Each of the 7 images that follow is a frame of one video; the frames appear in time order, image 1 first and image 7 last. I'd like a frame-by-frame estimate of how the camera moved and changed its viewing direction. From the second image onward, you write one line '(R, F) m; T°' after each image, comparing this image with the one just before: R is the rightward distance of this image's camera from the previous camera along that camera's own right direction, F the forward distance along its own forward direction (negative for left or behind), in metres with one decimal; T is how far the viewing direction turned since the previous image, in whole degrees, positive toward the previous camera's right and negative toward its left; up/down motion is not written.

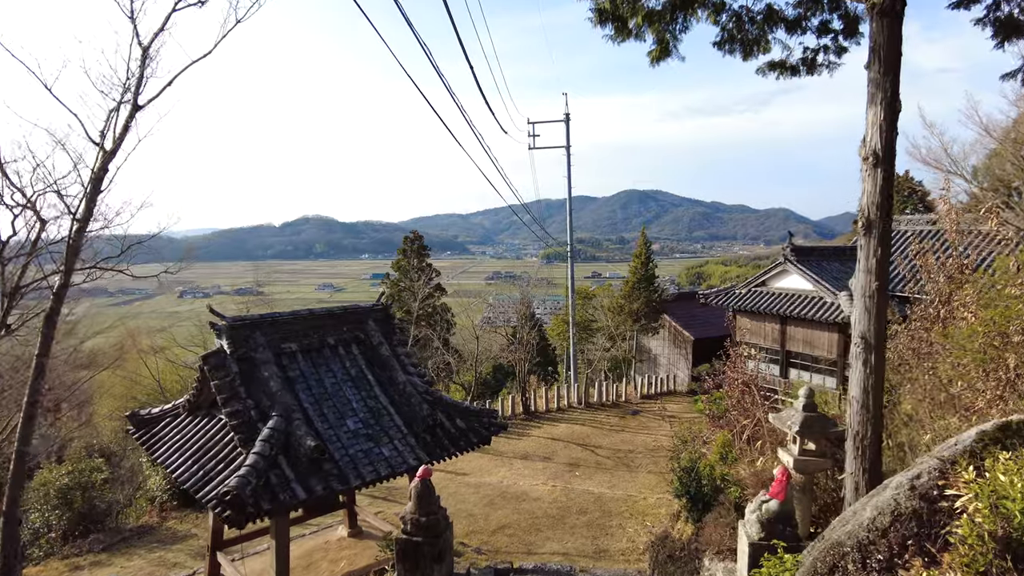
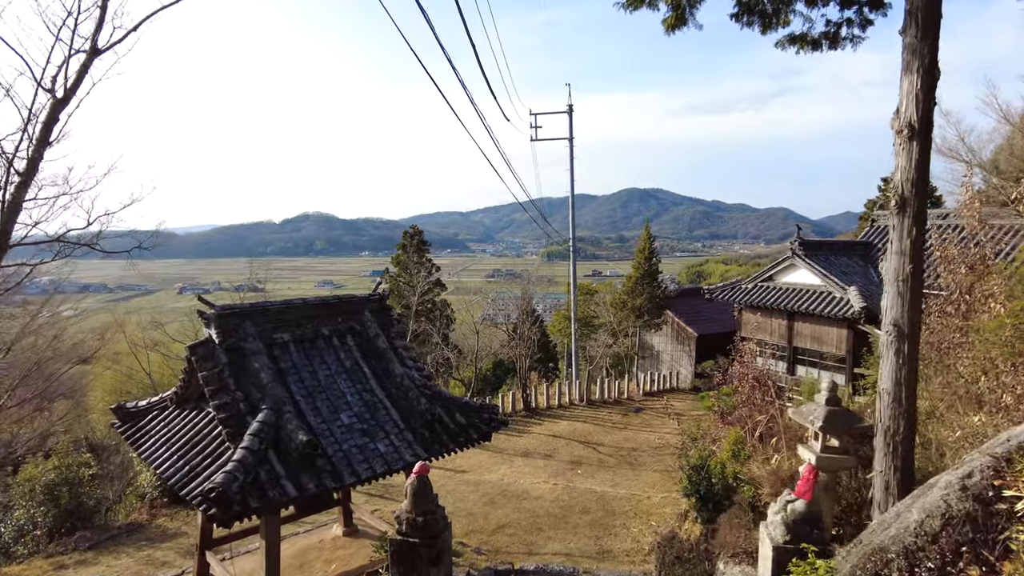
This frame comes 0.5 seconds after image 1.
(0.0, +0.3) m; 0°
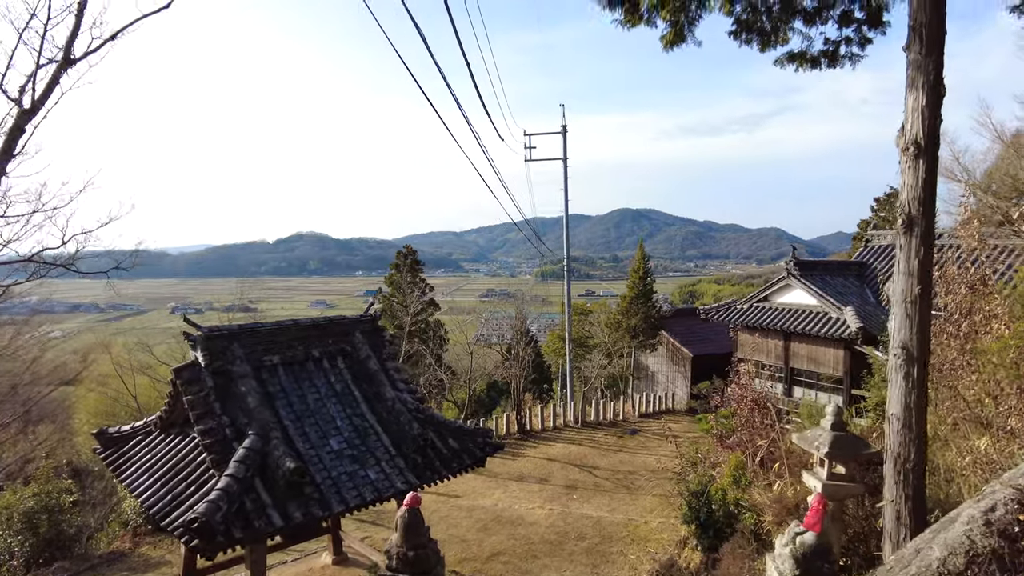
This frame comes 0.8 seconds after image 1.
(0.0, +0.1) m; +1°
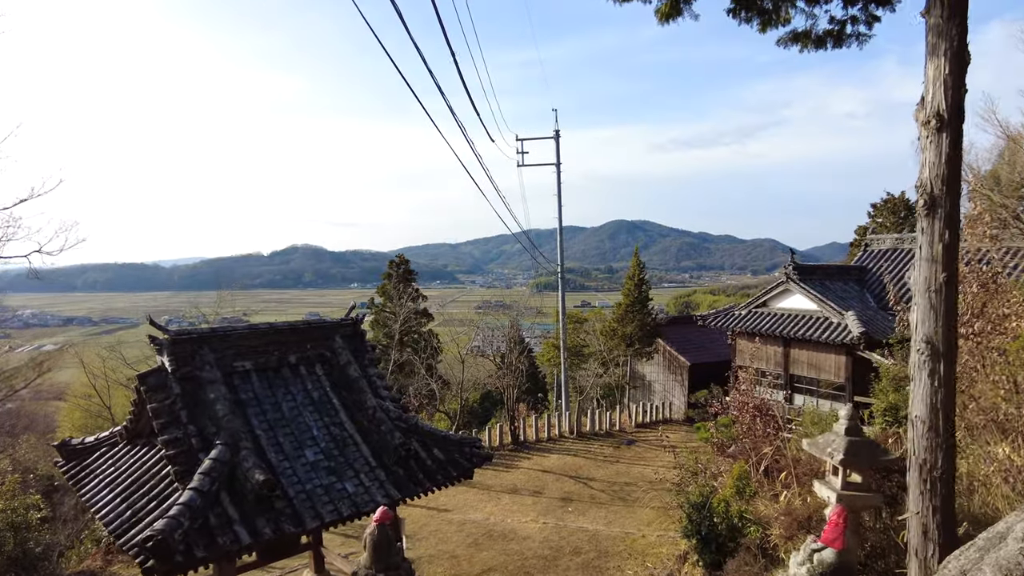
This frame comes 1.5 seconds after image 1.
(+0.1, +0.4) m; 0°
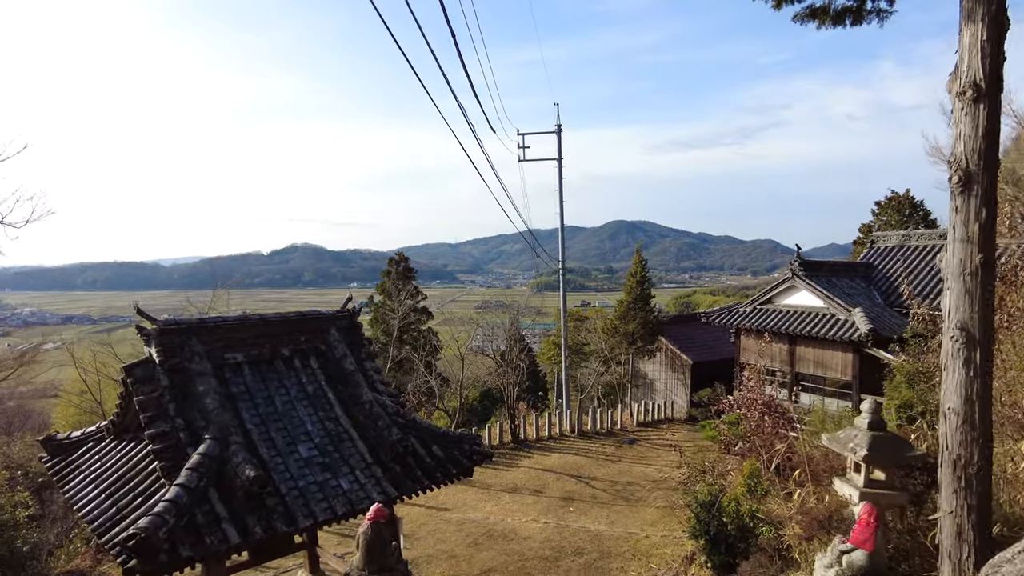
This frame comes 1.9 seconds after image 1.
(0.0, +0.2) m; 0°
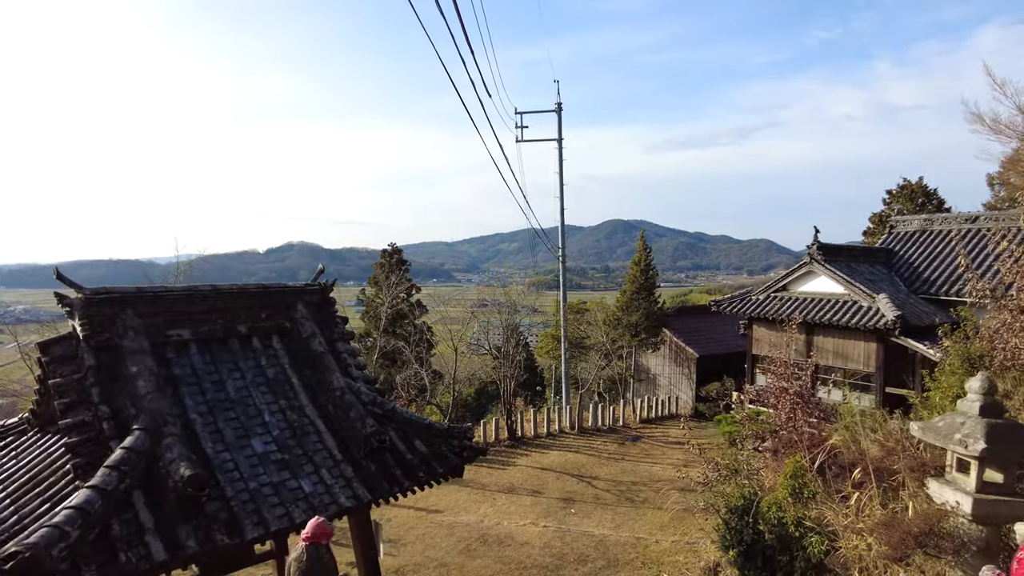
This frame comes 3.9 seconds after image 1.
(0.0, +0.9) m; 0°
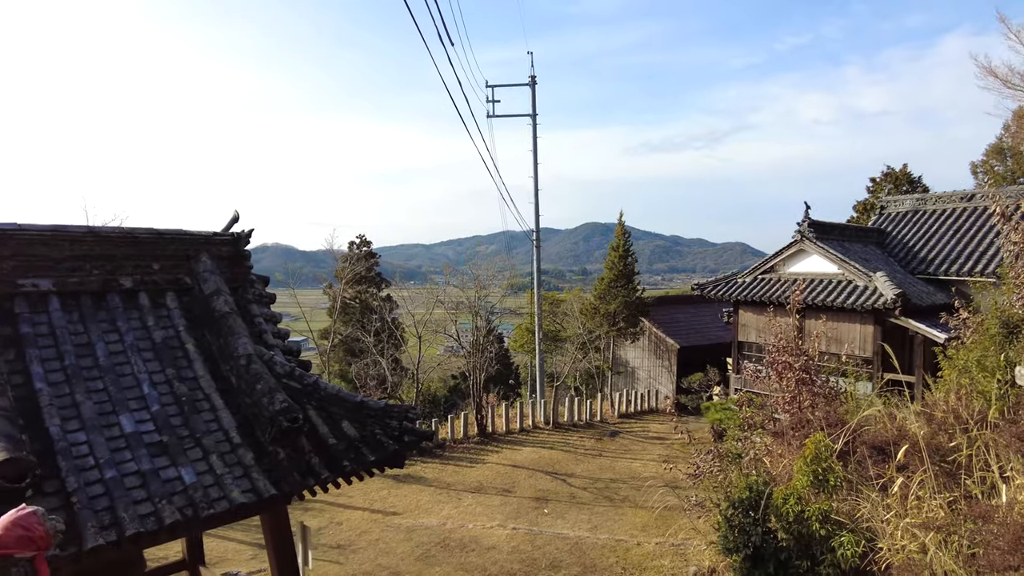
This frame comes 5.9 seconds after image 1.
(+0.2, +1.0) m; +2°
